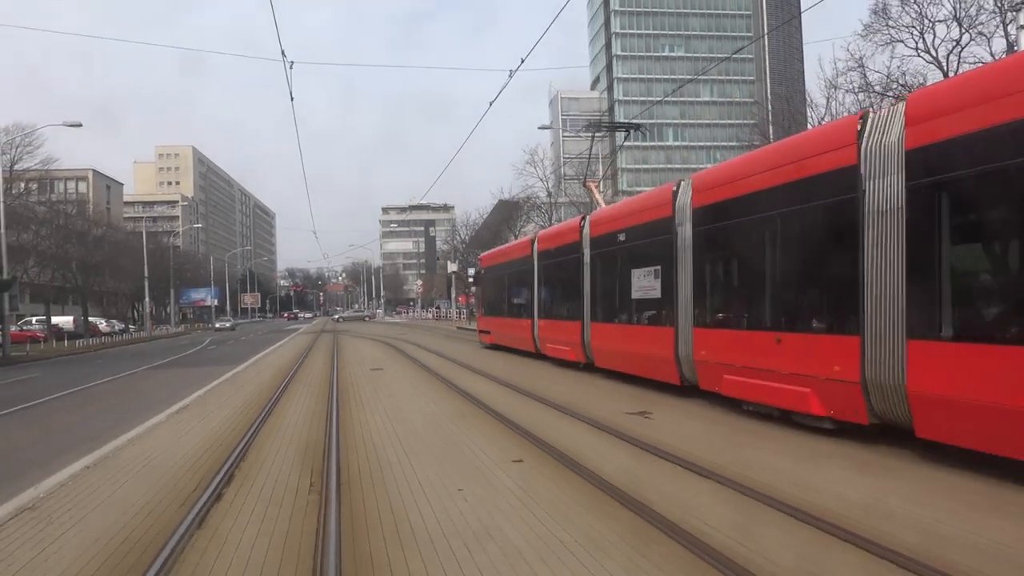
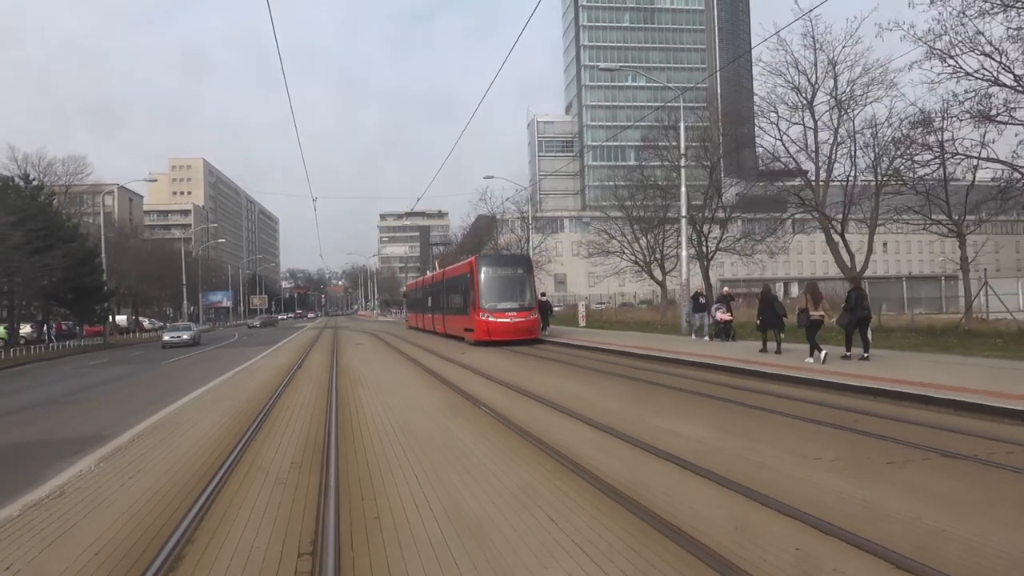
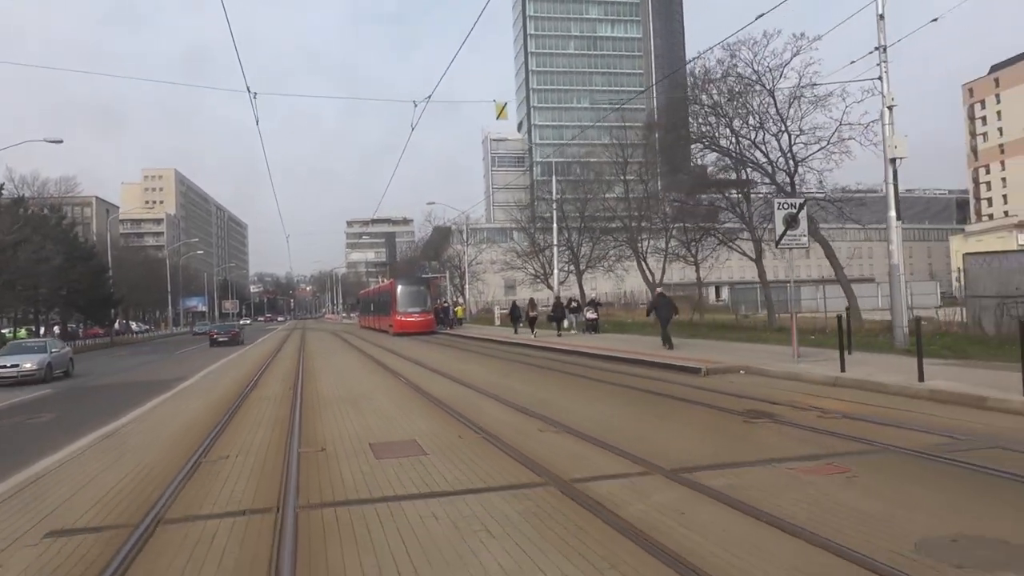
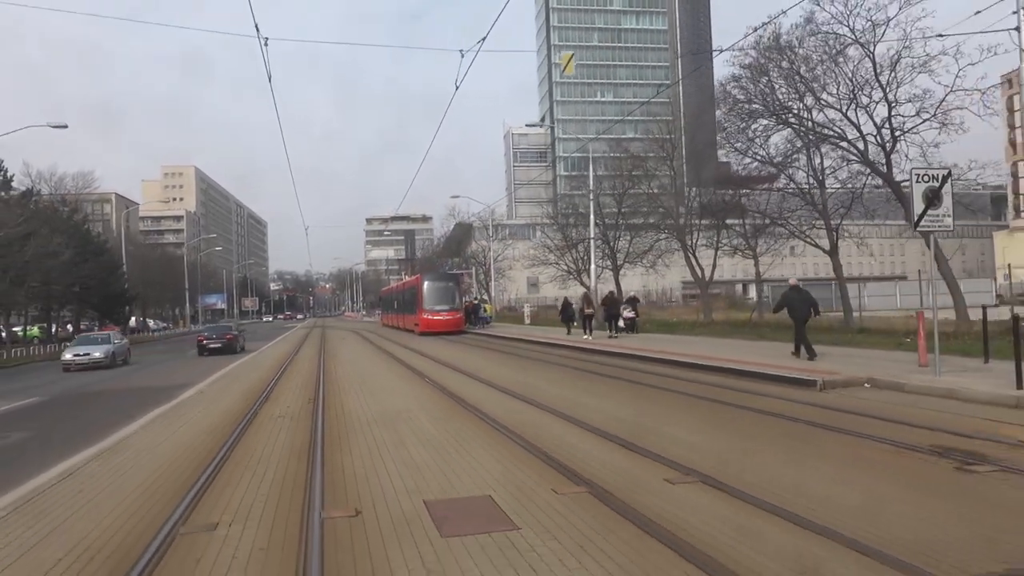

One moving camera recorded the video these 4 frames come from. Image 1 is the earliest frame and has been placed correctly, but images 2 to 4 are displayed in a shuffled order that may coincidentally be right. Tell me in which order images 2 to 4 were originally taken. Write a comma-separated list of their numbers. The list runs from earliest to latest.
2, 4, 3
